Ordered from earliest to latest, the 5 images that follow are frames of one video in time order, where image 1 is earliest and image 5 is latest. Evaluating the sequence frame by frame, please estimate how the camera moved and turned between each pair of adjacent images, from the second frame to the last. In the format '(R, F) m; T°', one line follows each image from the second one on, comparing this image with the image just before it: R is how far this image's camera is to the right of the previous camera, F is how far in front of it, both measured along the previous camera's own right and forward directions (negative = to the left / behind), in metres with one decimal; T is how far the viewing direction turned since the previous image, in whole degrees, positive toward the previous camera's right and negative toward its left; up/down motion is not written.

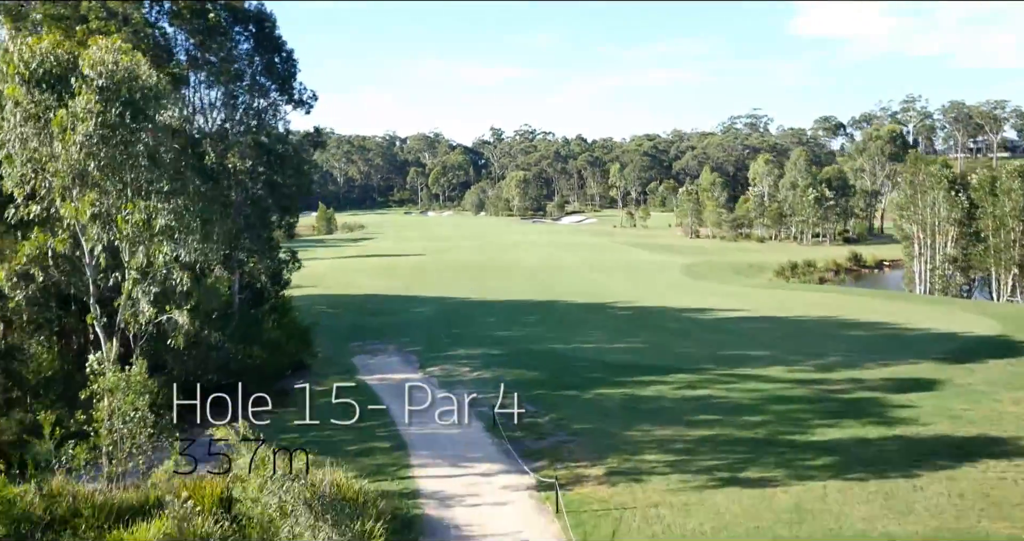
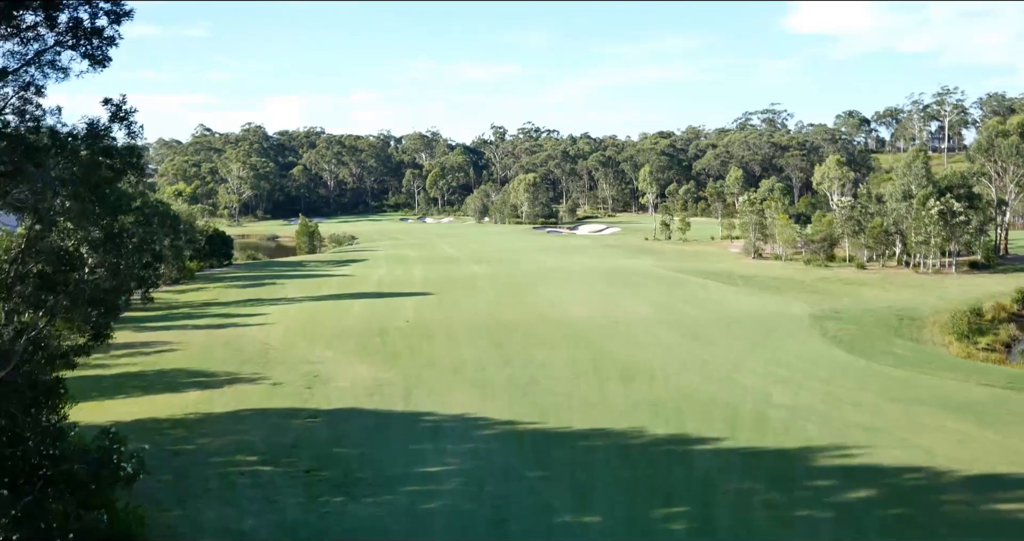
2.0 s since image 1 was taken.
(-1.4, +10.7) m; 0°
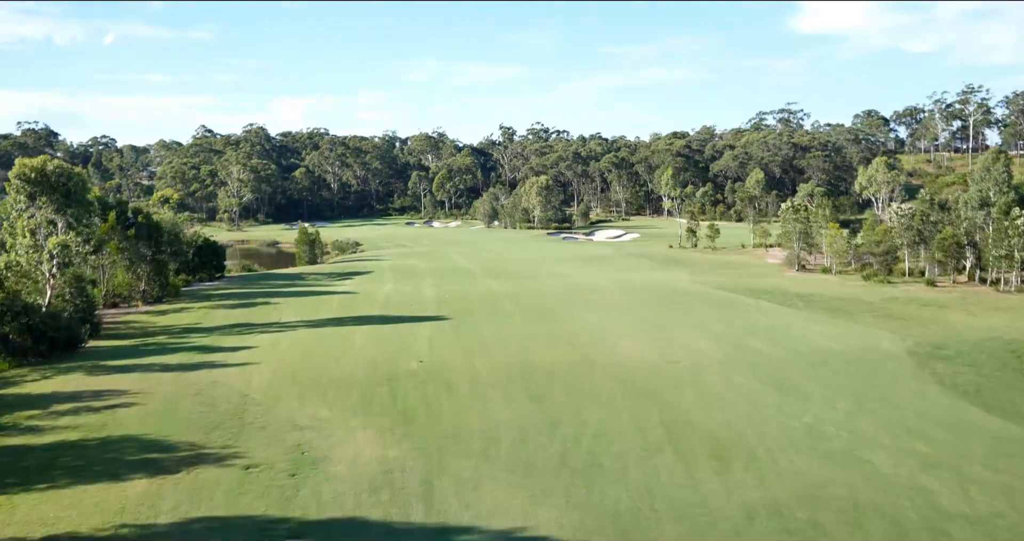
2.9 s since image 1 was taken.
(-0.7, +4.2) m; 0°
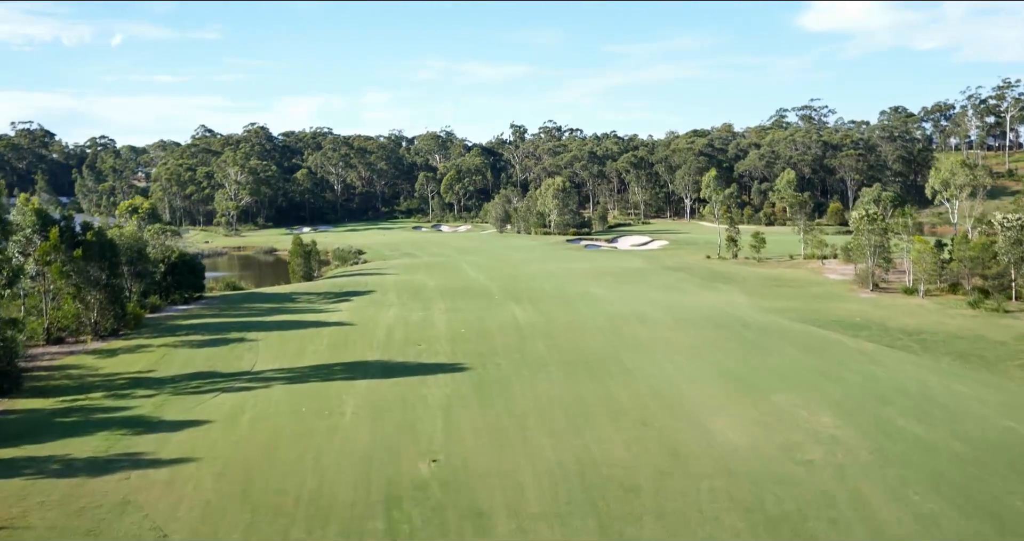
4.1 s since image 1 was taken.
(-0.7, +6.1) m; 0°
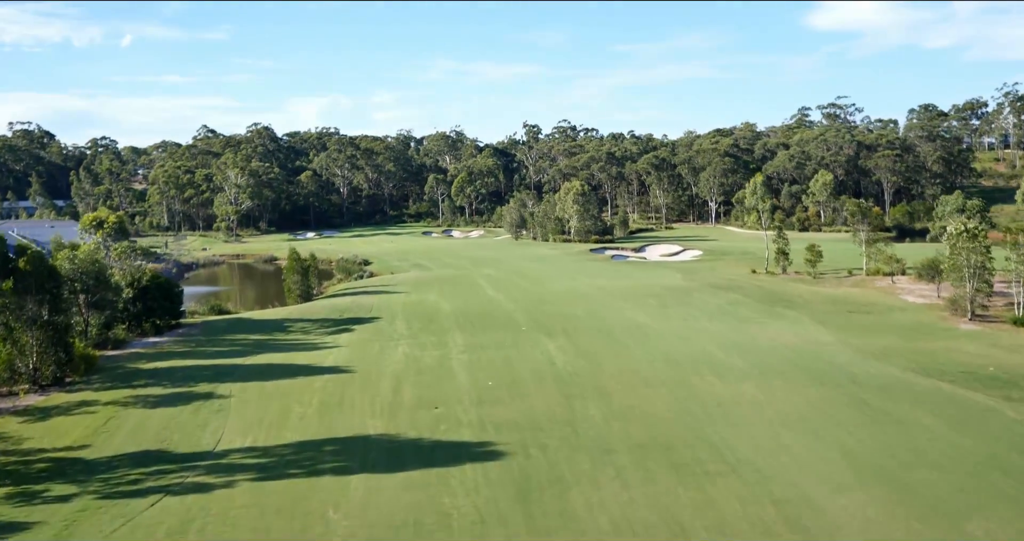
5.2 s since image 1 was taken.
(-0.8, +5.6) m; -1°
